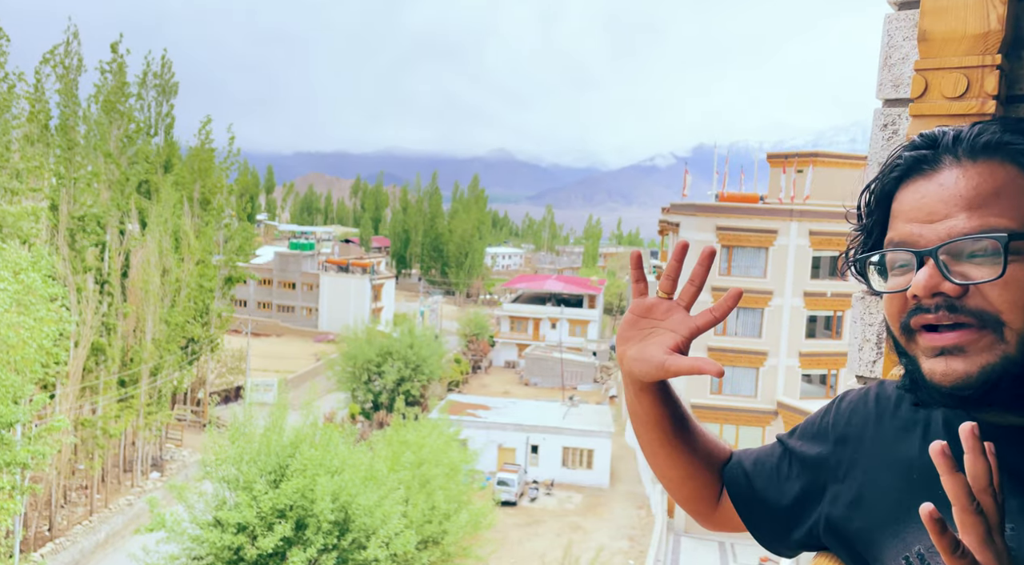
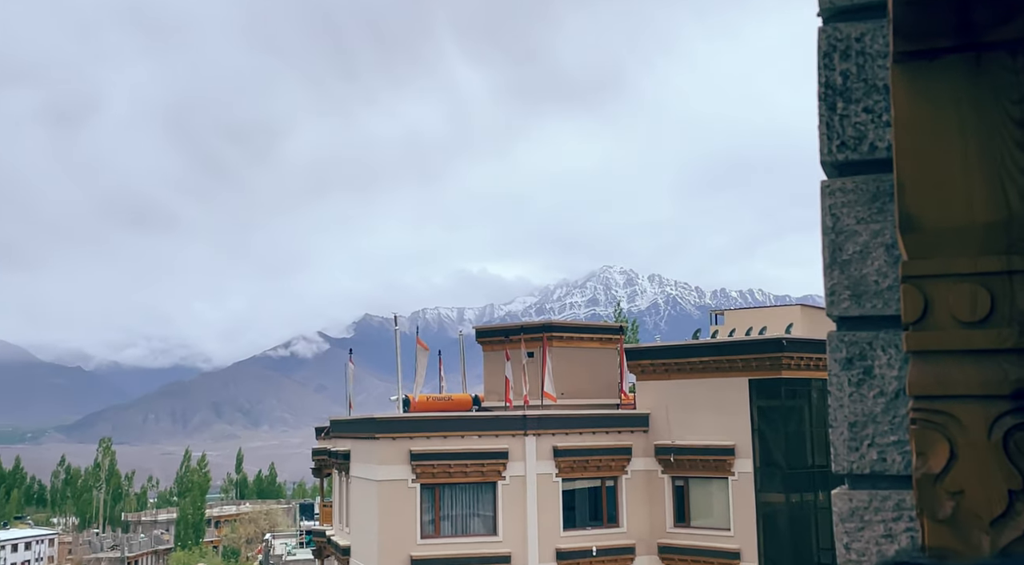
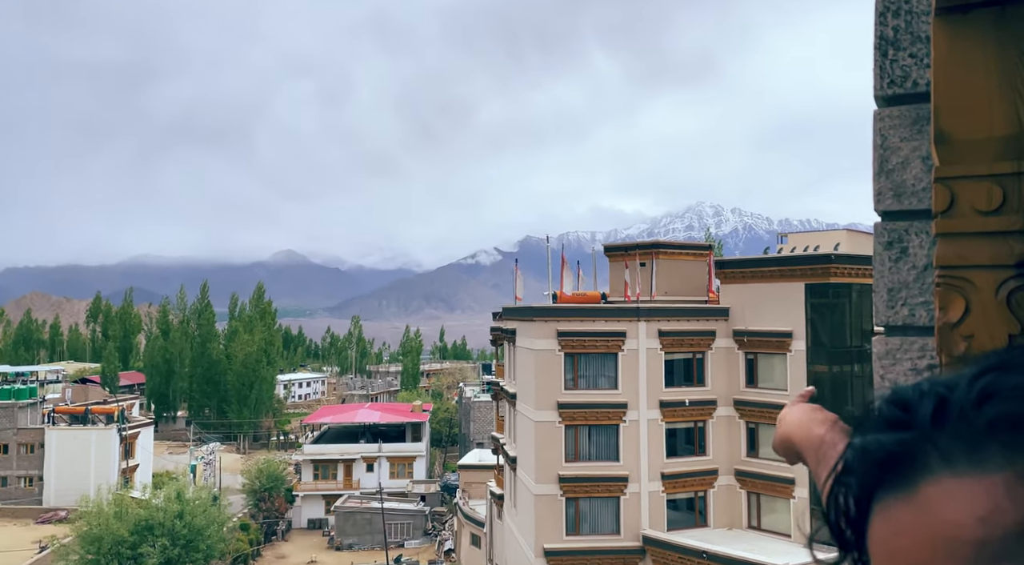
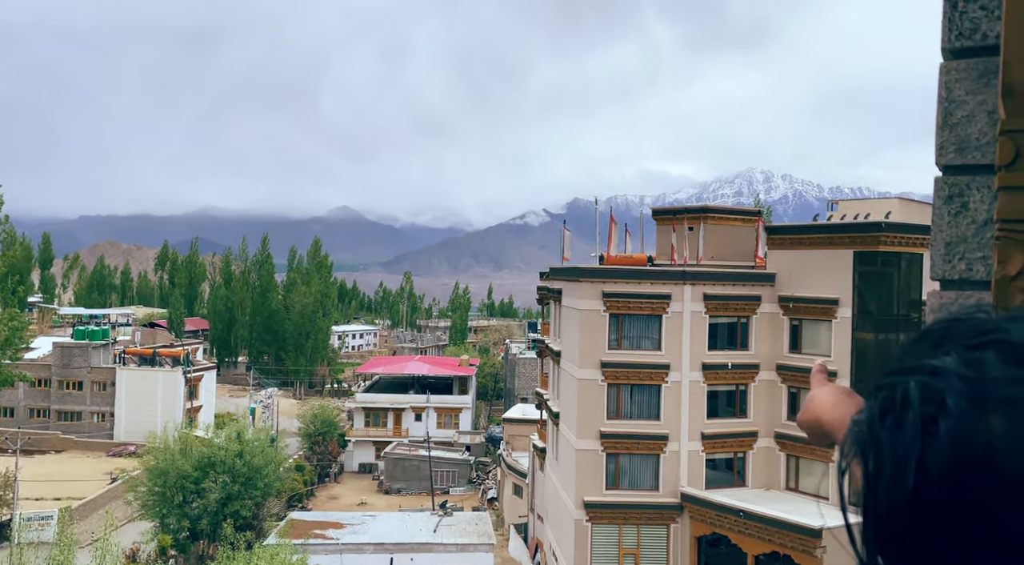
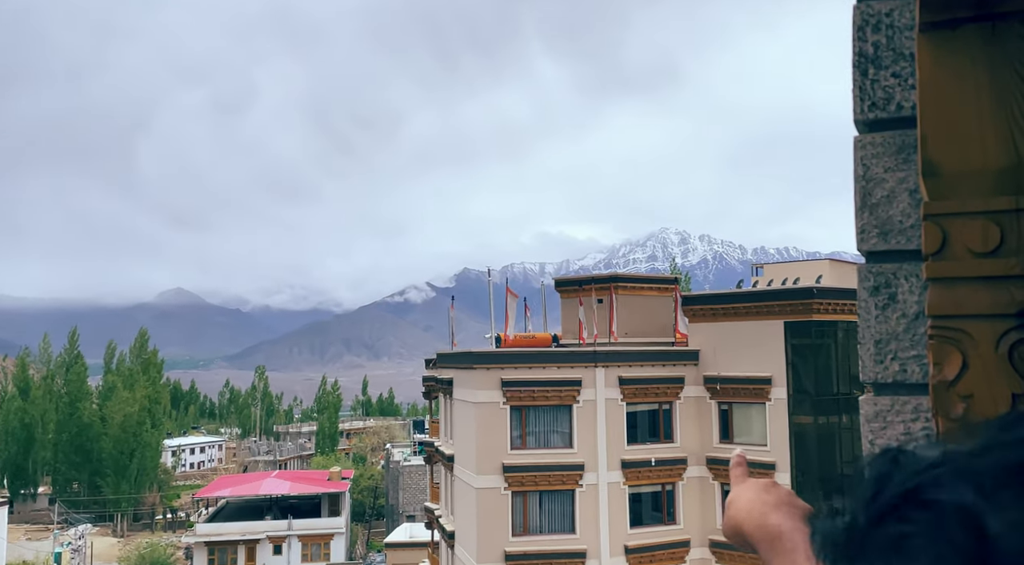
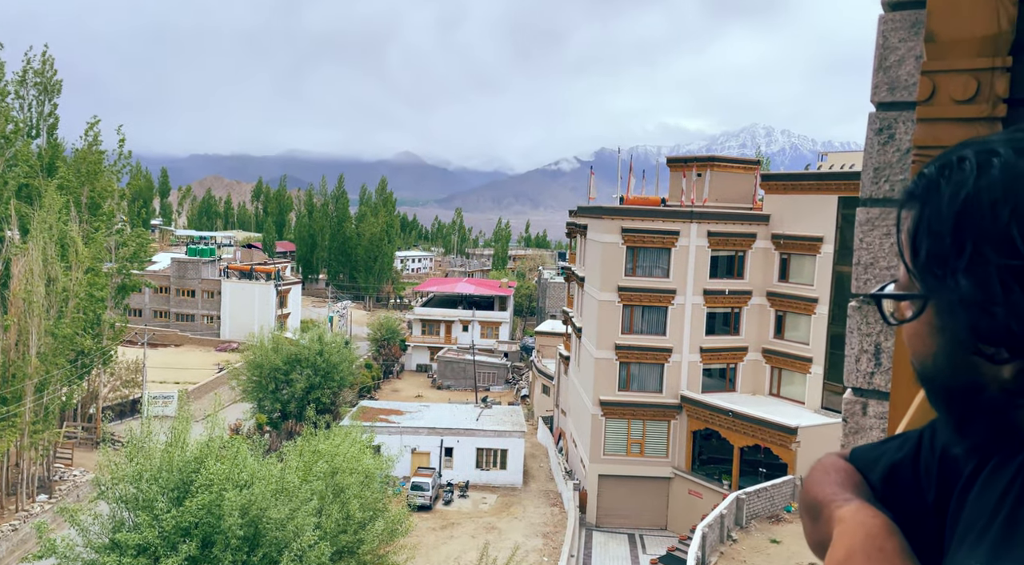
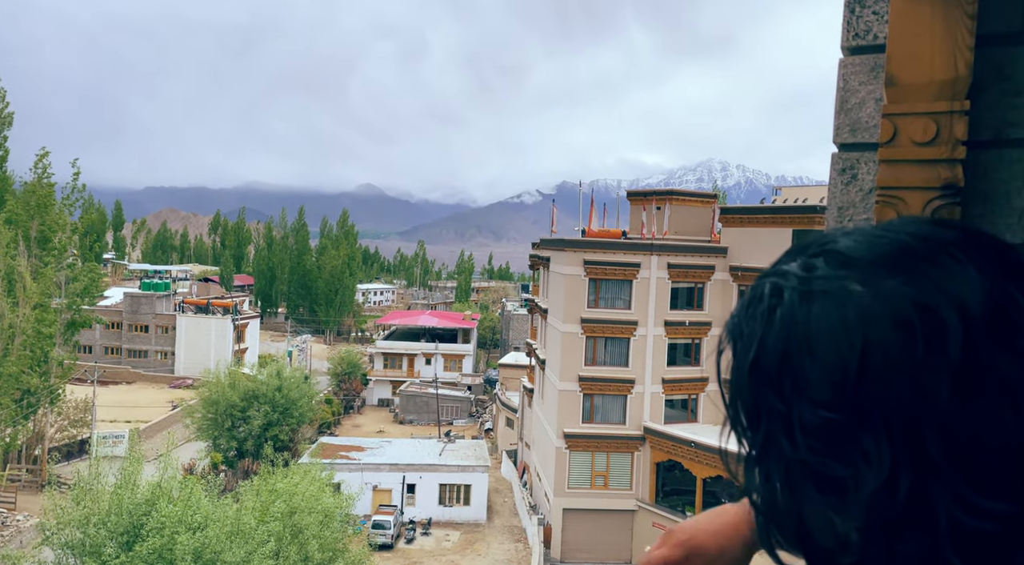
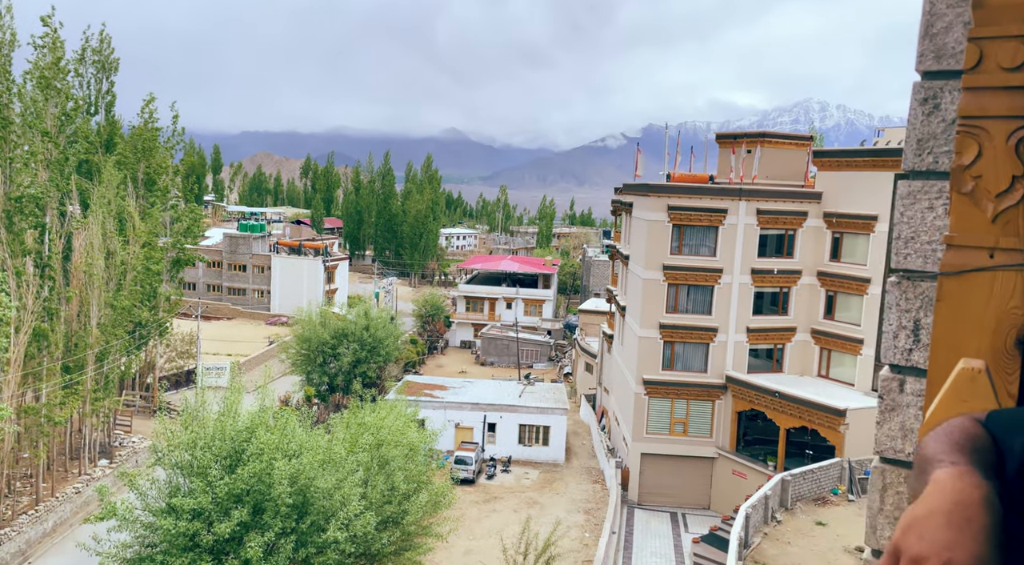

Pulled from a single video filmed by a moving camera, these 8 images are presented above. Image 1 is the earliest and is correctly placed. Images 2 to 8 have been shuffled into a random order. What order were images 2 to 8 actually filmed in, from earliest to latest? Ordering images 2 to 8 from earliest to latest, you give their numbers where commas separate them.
8, 6, 7, 4, 3, 5, 2
